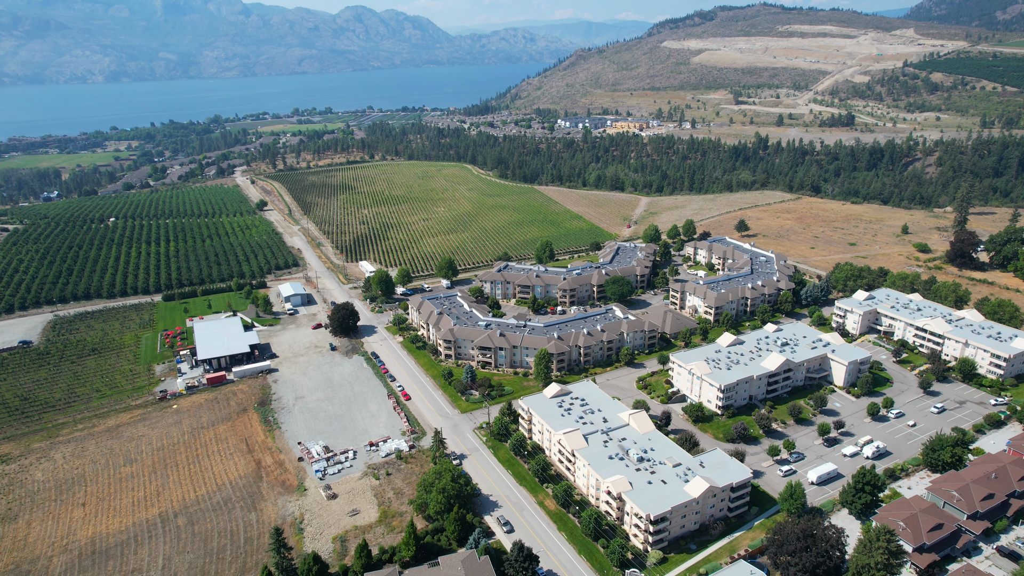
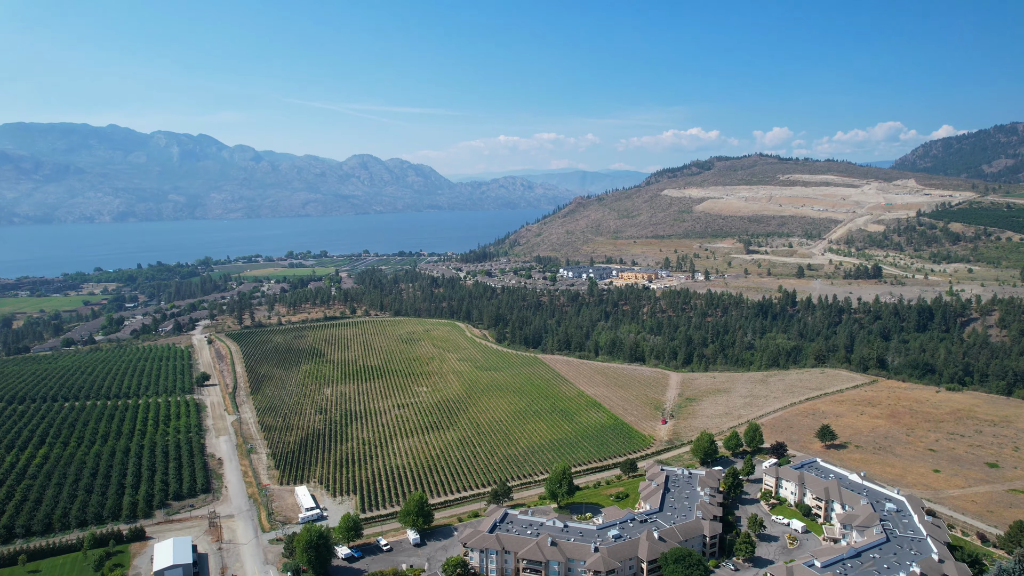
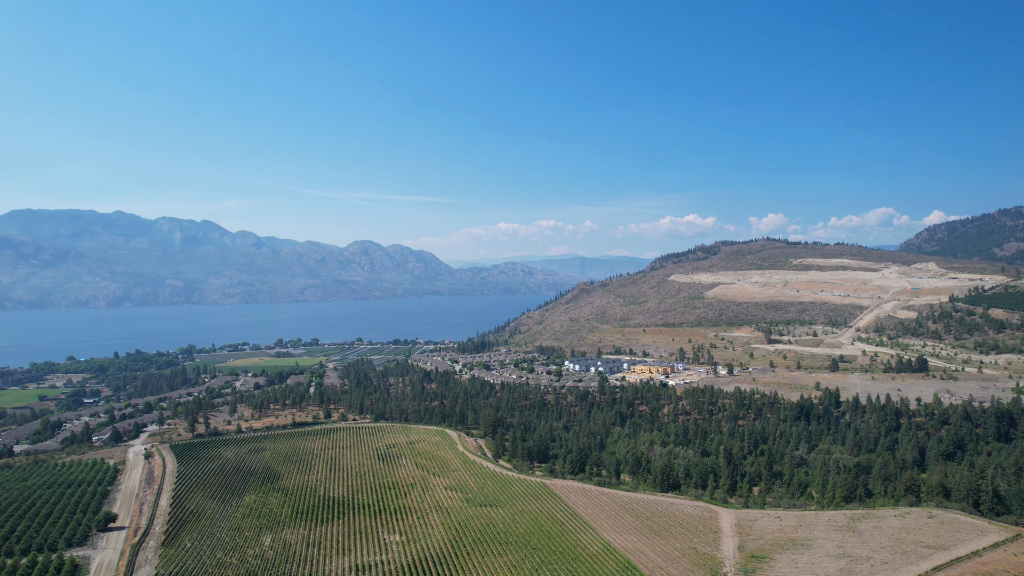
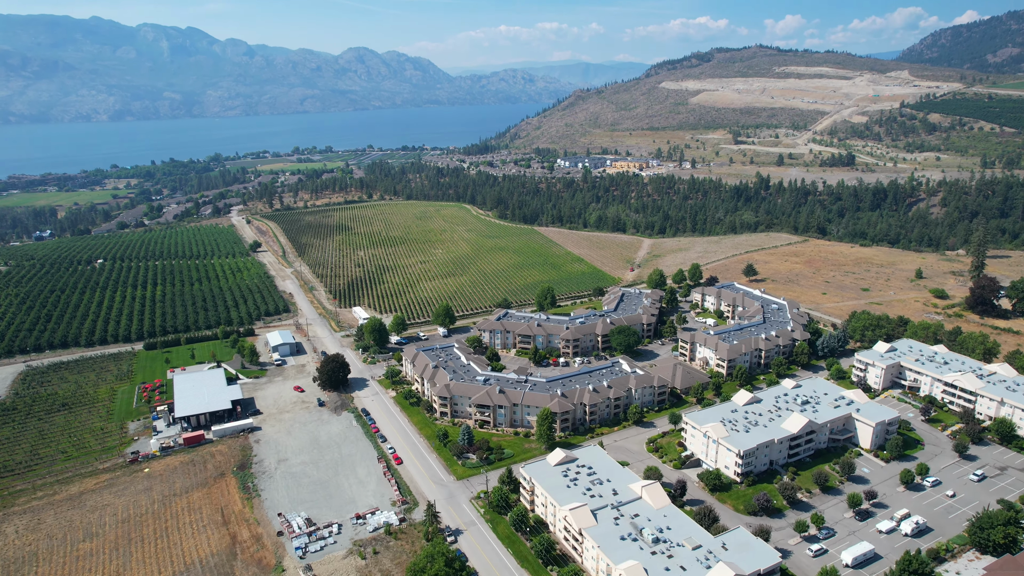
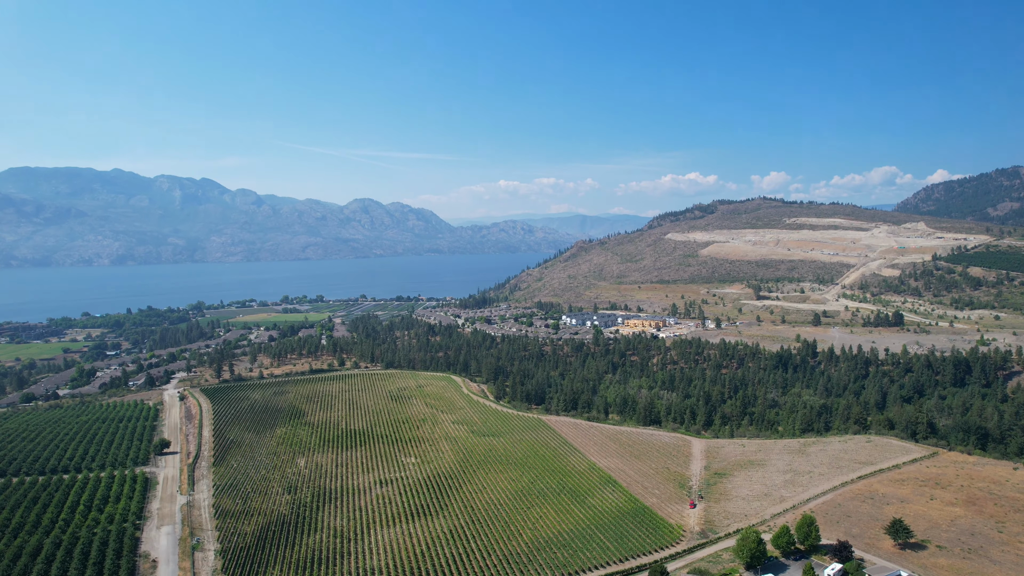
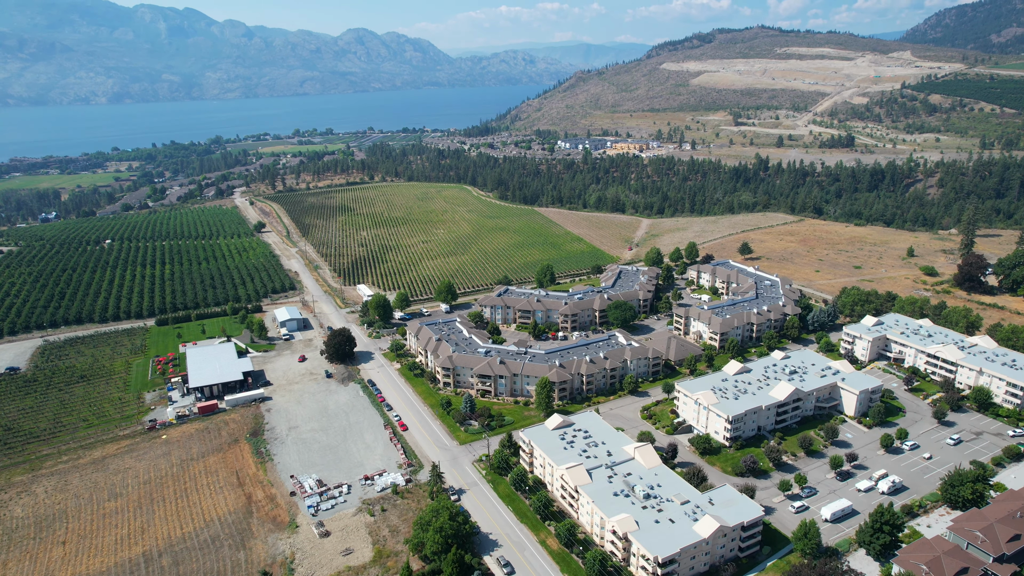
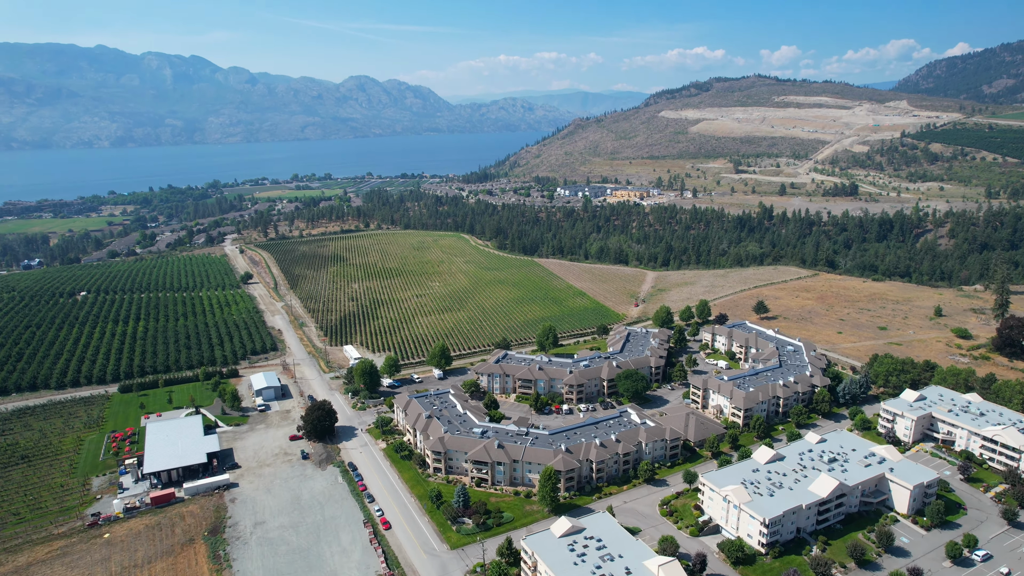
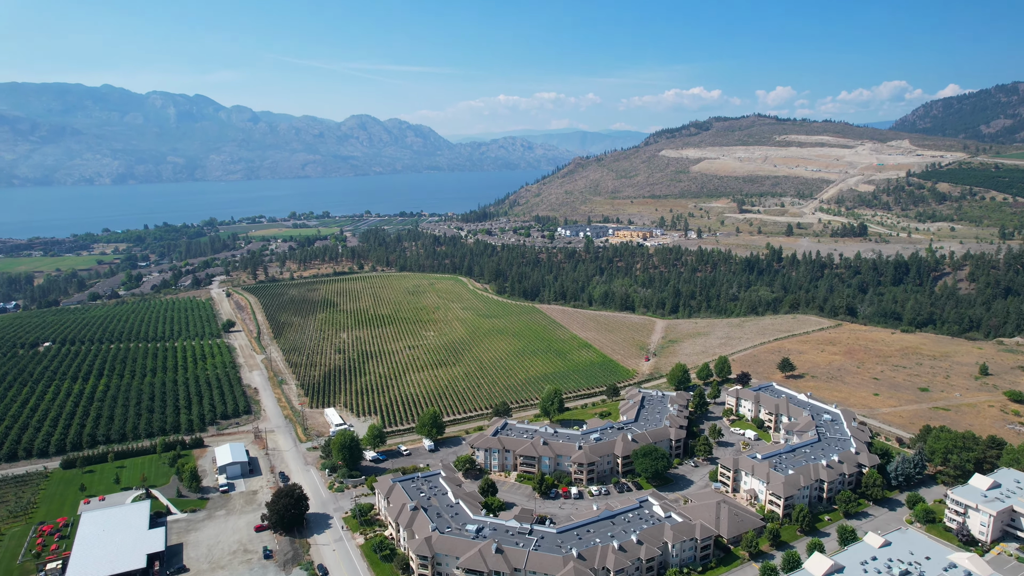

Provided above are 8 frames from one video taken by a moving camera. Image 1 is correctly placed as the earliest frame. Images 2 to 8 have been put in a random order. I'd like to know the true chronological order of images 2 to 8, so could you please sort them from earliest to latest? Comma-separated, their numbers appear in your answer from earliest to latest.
6, 4, 7, 8, 2, 5, 3
